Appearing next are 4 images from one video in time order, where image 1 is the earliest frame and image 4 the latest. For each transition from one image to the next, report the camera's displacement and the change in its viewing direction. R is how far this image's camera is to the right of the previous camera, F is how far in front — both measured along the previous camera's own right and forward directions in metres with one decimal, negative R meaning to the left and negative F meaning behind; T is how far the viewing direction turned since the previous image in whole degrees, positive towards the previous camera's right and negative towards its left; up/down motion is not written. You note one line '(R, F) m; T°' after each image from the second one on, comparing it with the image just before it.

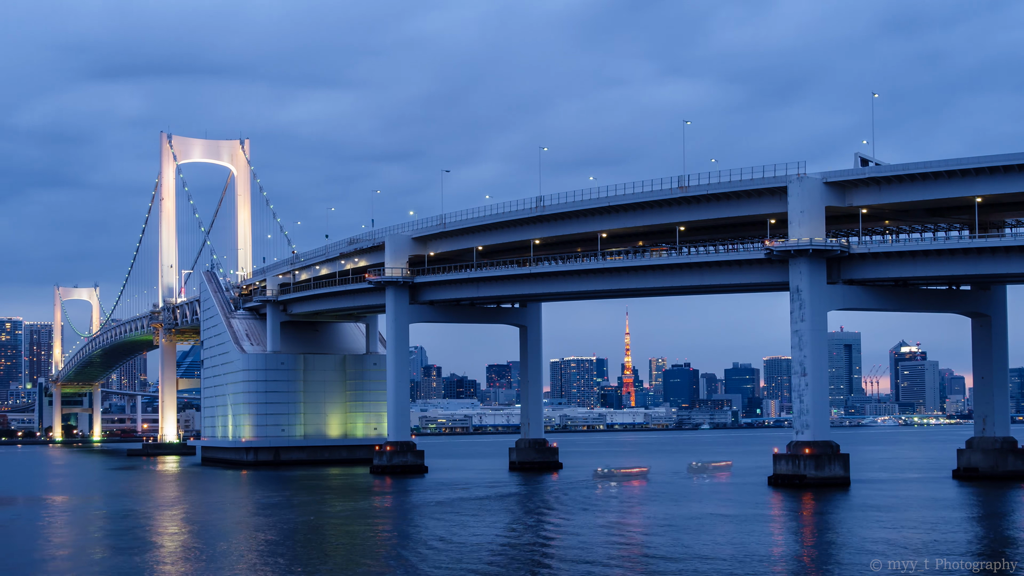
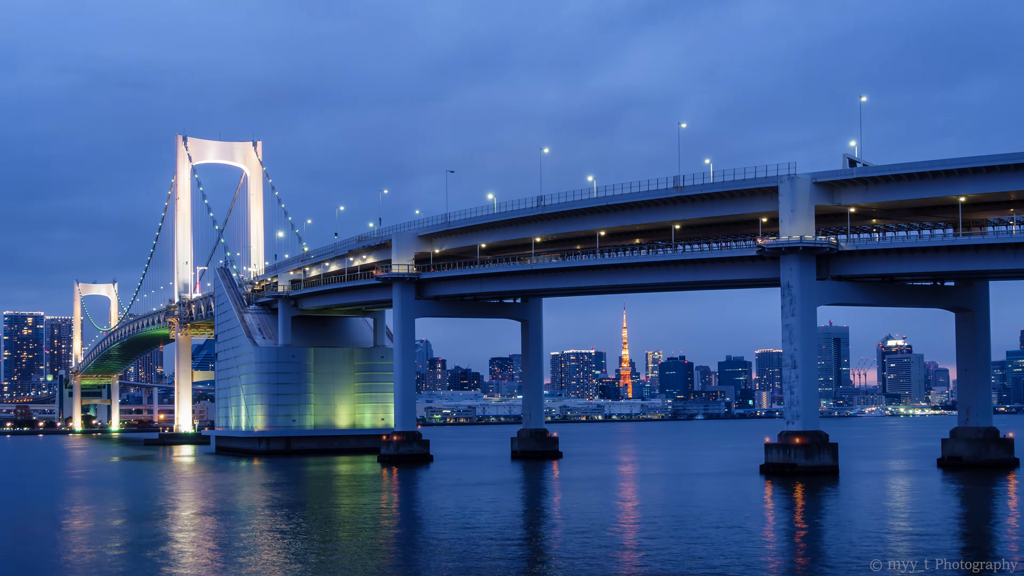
(+0.1, -1.6) m; 0°
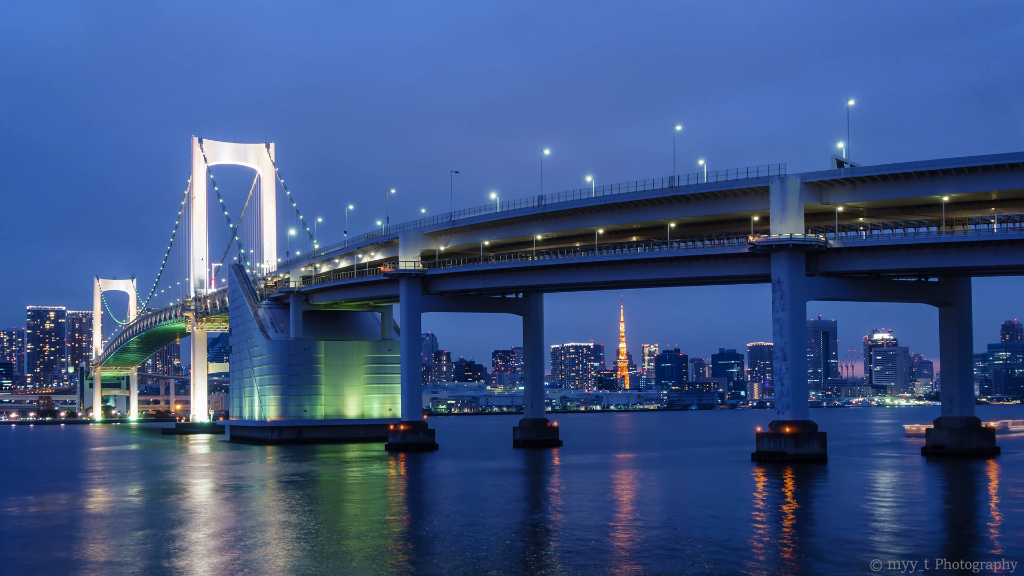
(+0.1, -1.8) m; 0°
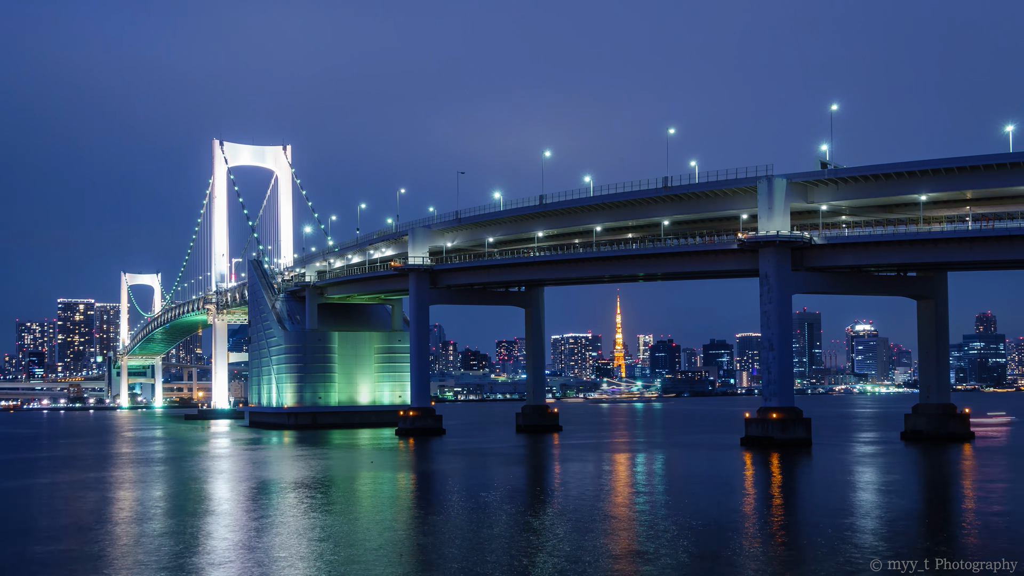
(+0.2, -2.6) m; 0°
